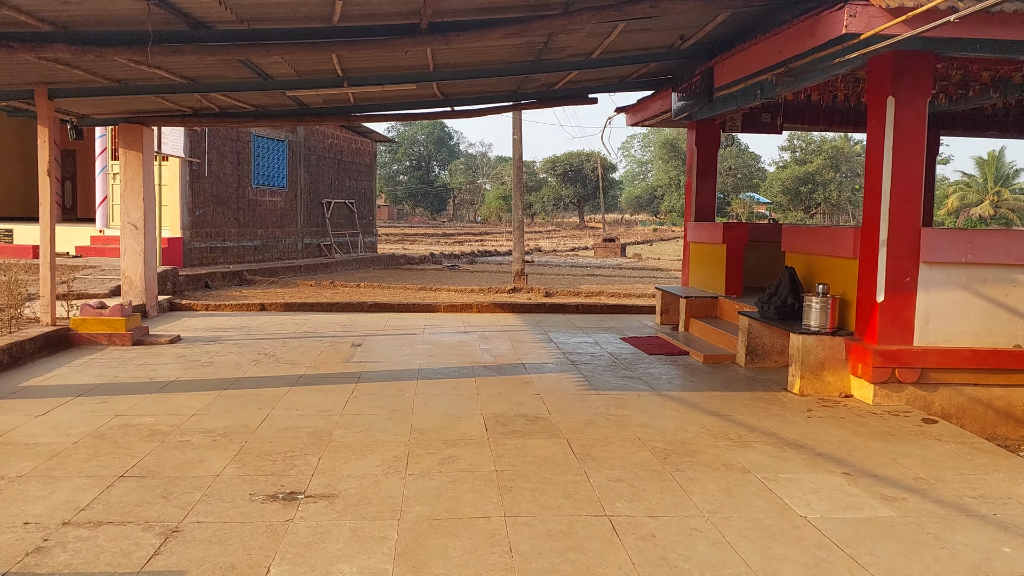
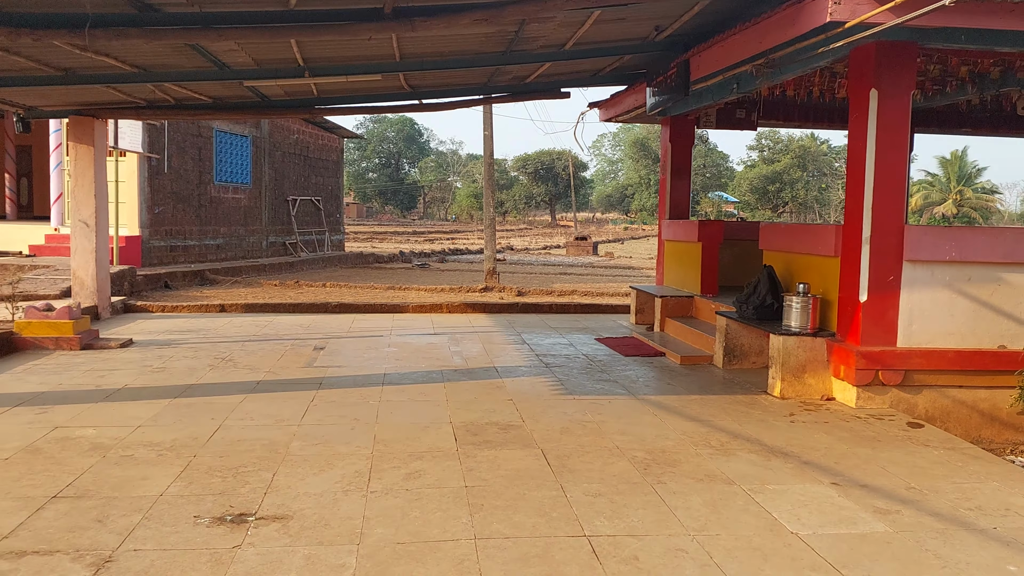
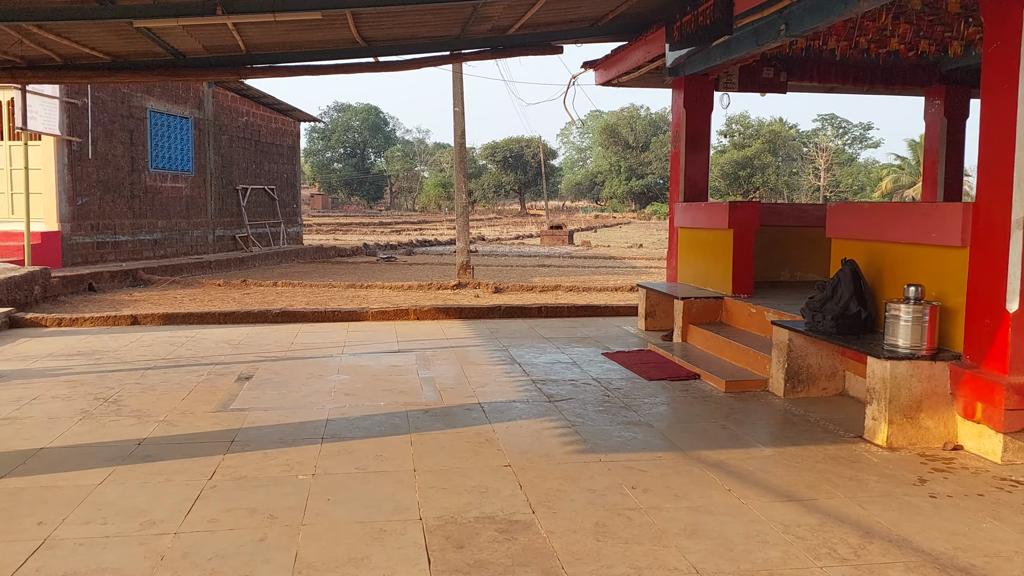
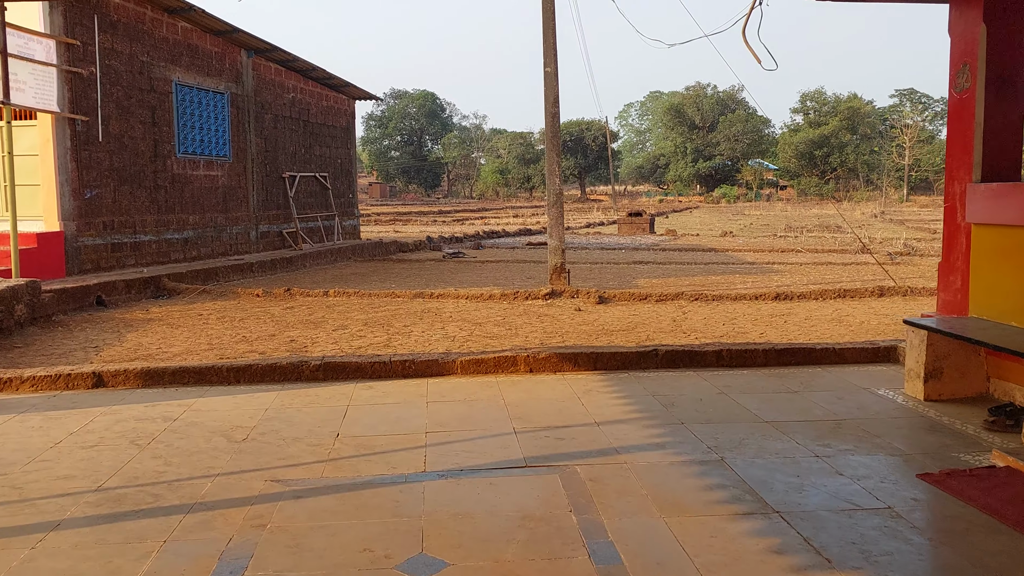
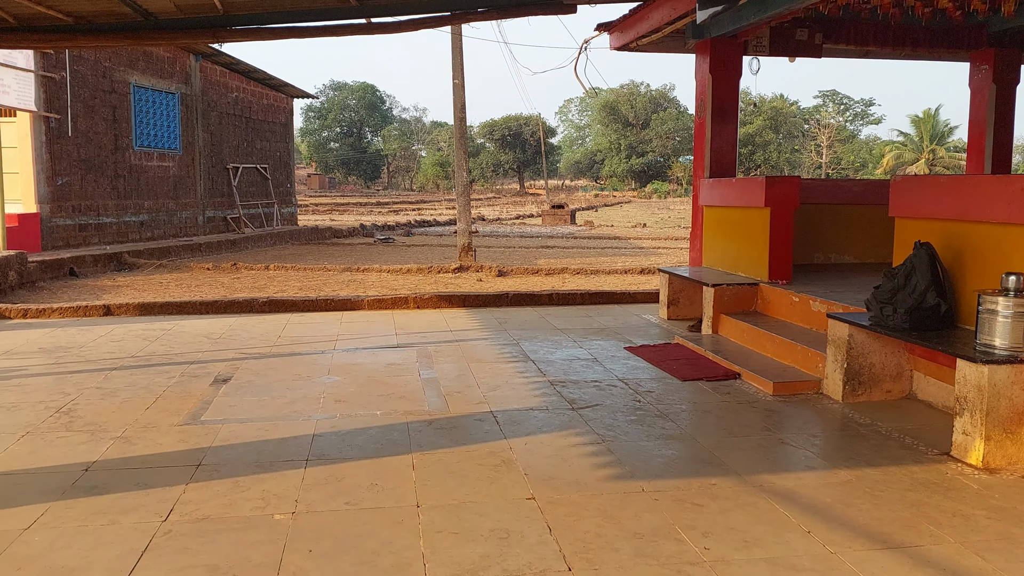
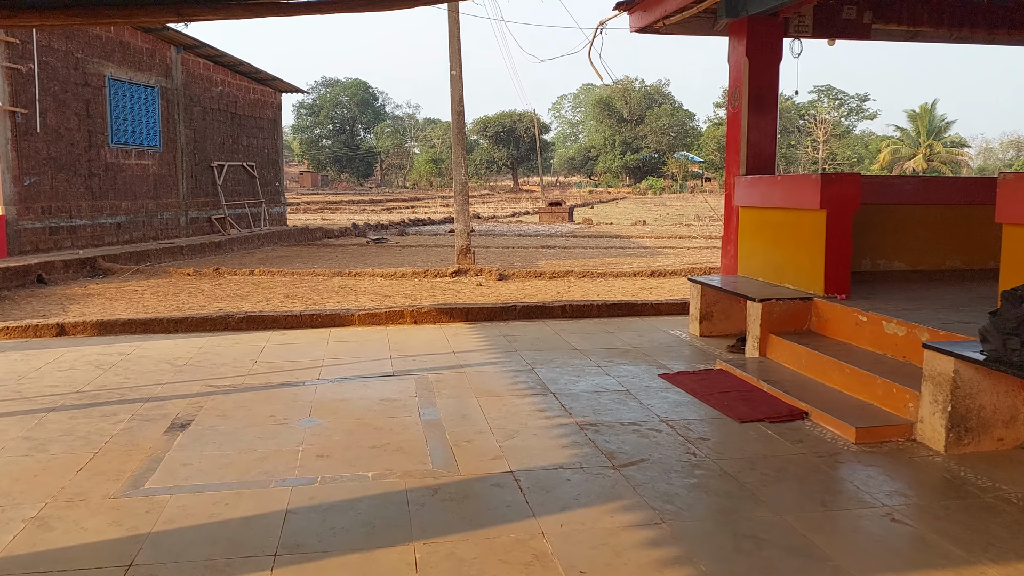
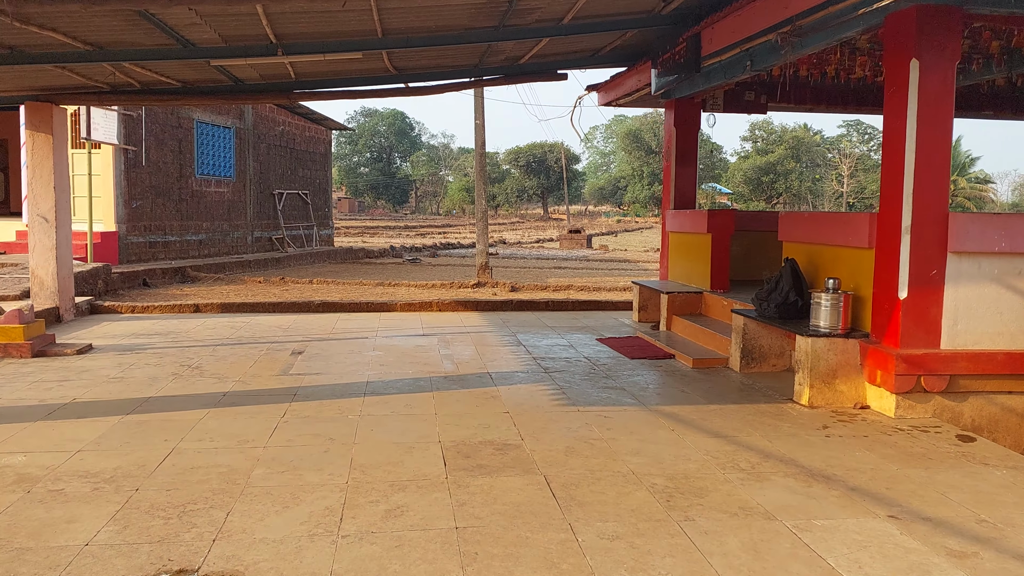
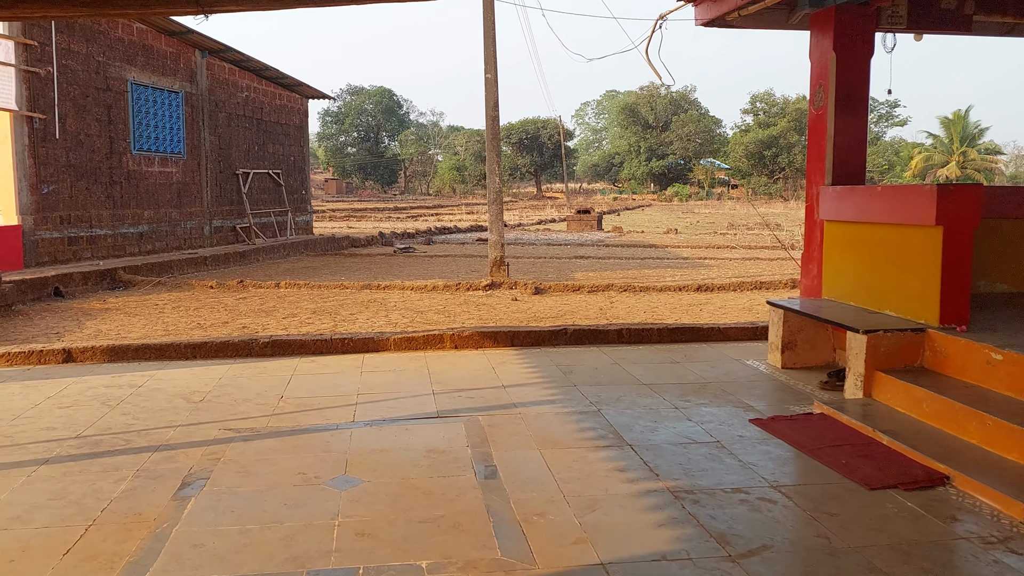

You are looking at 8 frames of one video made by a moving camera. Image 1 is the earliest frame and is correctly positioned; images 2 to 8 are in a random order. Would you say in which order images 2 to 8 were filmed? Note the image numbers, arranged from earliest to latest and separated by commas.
2, 7, 3, 5, 6, 8, 4
